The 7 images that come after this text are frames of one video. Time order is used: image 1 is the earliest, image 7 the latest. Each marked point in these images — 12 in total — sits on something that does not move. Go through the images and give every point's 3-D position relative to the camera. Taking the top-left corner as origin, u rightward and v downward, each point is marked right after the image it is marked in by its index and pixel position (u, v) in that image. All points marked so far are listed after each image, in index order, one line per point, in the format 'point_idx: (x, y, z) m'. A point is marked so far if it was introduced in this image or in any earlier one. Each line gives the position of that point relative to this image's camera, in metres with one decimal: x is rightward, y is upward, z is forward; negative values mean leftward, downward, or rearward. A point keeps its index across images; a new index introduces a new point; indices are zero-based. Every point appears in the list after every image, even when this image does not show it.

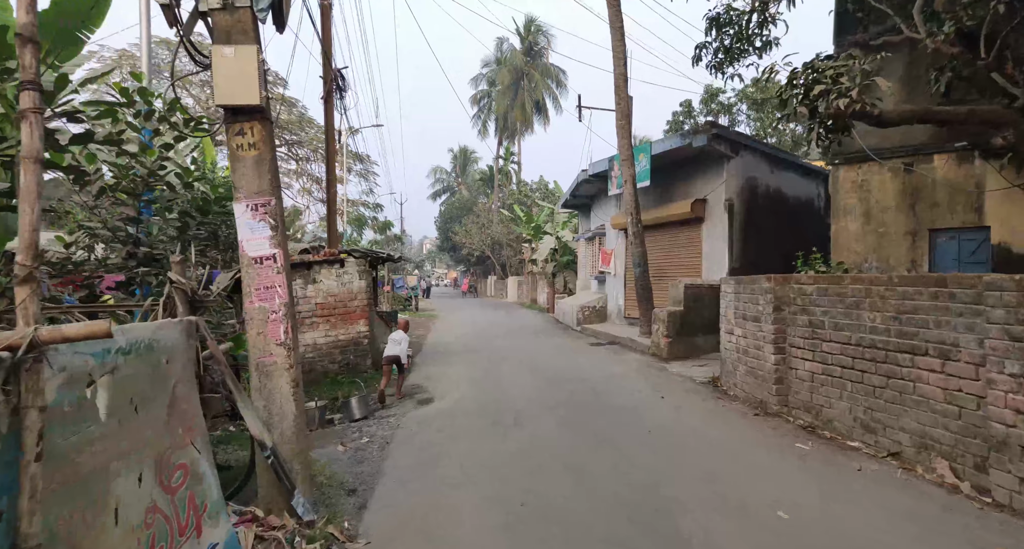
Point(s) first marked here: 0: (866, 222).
0: (+6.2, +0.9, +8.9) m
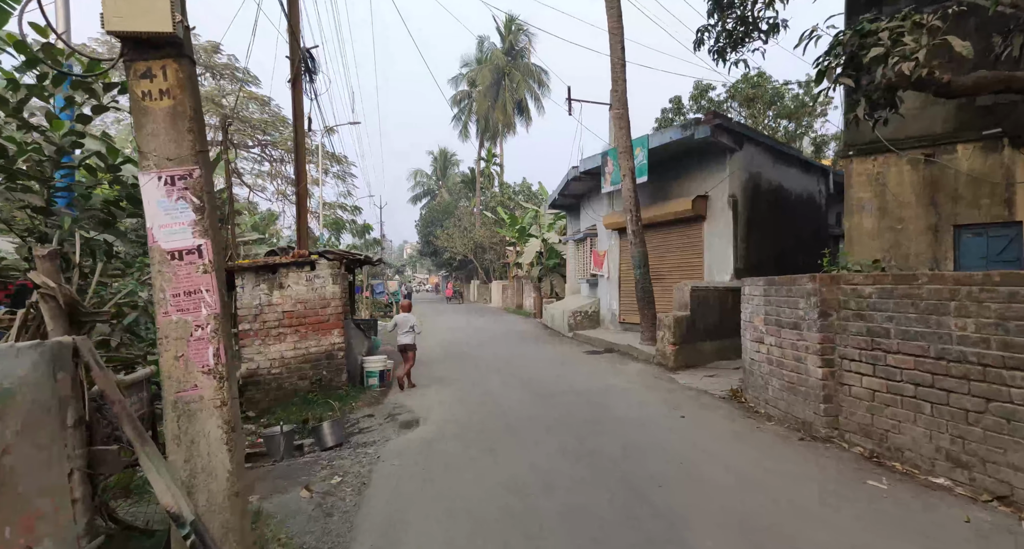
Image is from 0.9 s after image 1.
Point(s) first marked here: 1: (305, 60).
0: (+6.1, +0.9, +8.3) m
1: (-3.4, +3.6, +8.3) m
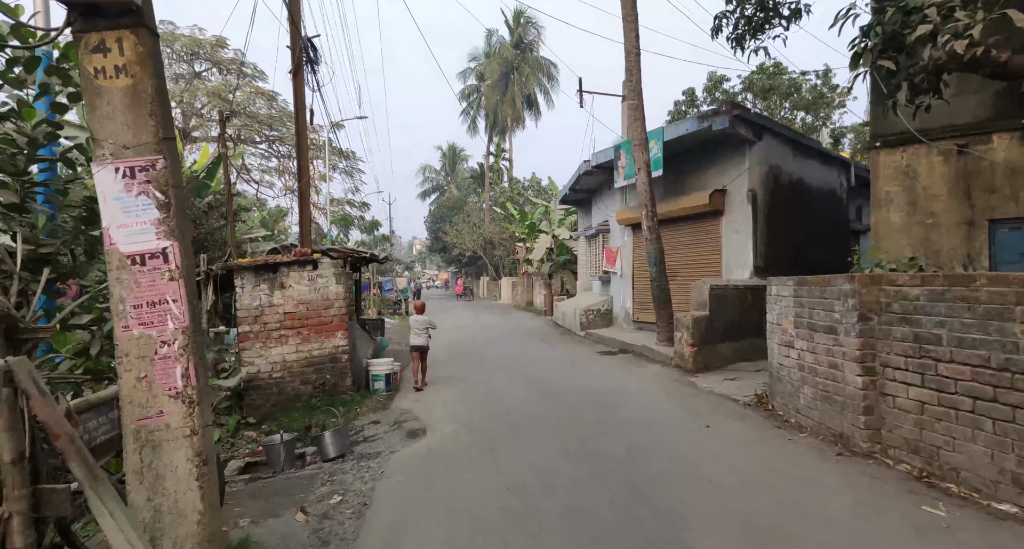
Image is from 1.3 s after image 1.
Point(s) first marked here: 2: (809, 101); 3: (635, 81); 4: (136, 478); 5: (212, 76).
0: (+6.3, +1.0, +7.9) m
1: (-3.3, +3.6, +8.0) m
2: (+10.6, +6.2, +17.9) m
3: (+2.3, +3.6, +9.4) m
4: (-1.5, -0.8, +1.9) m
5: (-11.4, +7.6, +19.2) m
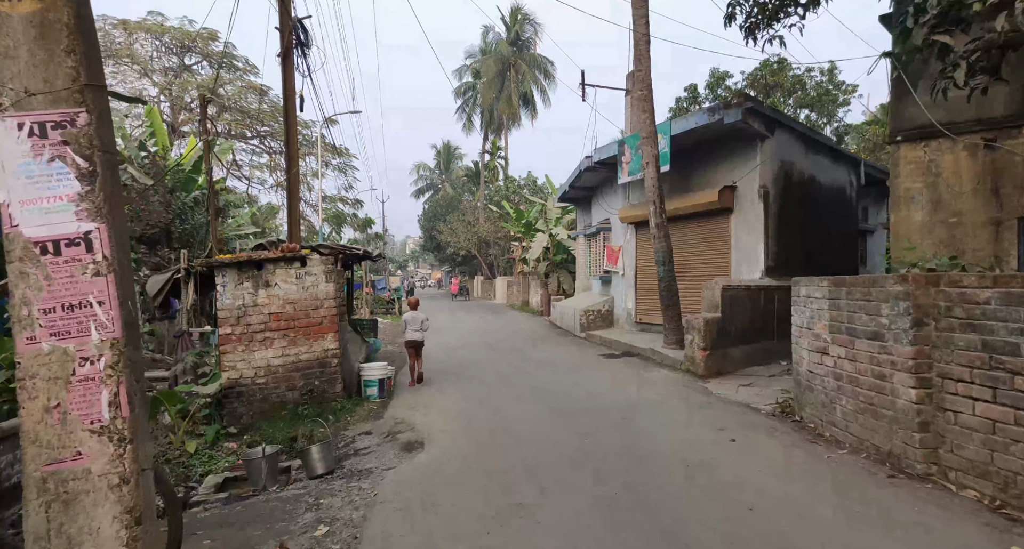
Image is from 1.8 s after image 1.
0: (+6.3, +1.0, +7.5) m
1: (-3.2, +3.6, +7.4) m
2: (+10.6, +6.2, +17.6) m
3: (+2.4, +3.6, +8.9) m
4: (-1.3, -0.8, +1.4) m
5: (-11.5, +7.6, +18.6) m
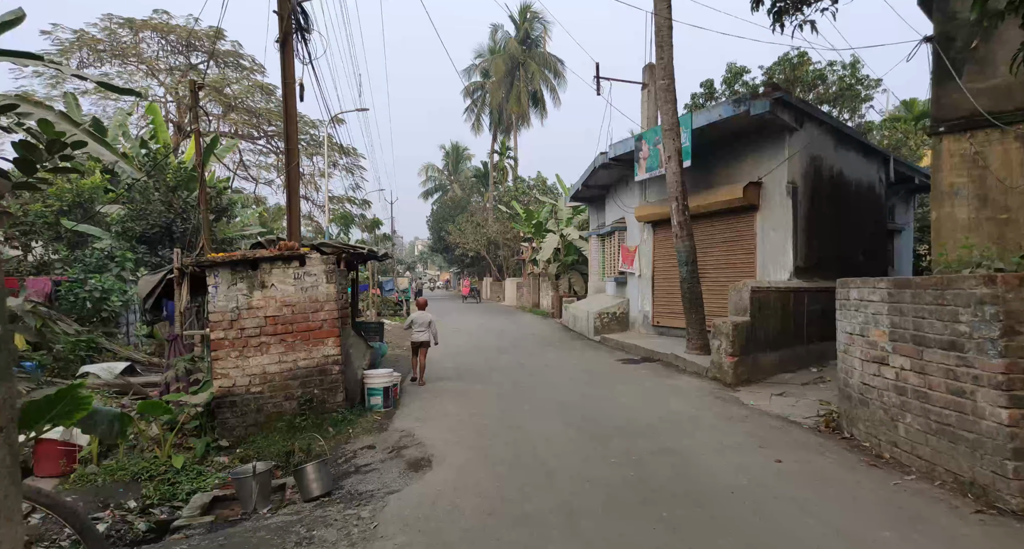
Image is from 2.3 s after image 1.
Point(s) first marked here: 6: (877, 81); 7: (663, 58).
0: (+6.5, +1.0, +6.9) m
1: (-3.0, +3.6, +7.0) m
2: (+10.9, +6.1, +16.9) m
3: (+2.6, +3.6, +8.4) m
4: (-1.2, -0.7, +0.9) m
5: (-11.1, +7.6, +18.3) m
6: (+12.0, +6.4, +16.5) m
7: (+2.5, +3.6, +8.4) m
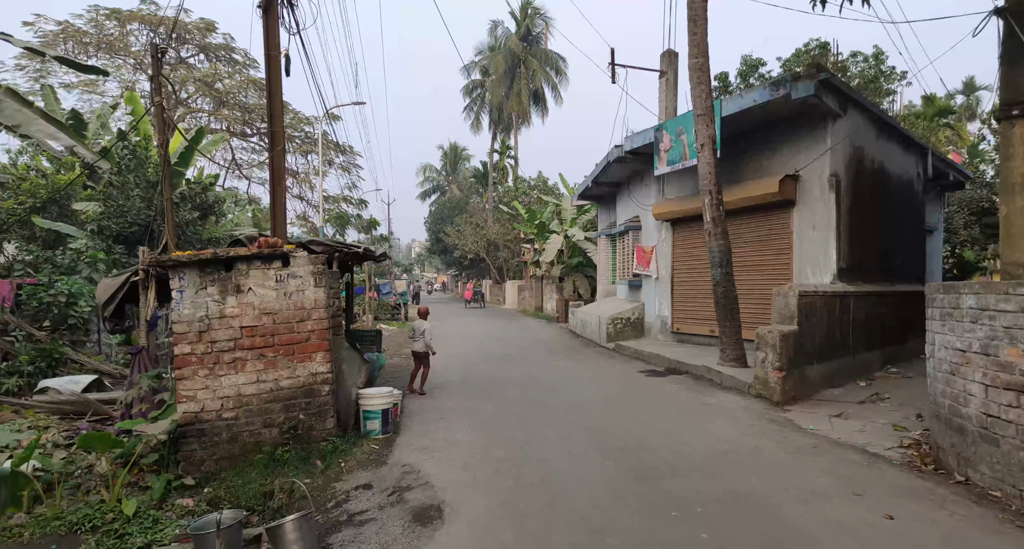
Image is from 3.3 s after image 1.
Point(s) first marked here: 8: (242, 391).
0: (+6.7, +0.9, +6.0) m
1: (-2.8, +3.6, +6.1) m
2: (+11.1, +6.0, +16.1) m
3: (+2.8, +3.6, +7.5) m
4: (-1.0, -0.7, 0.0) m
5: (-11.0, +7.5, +17.3) m
6: (+12.2, +6.3, +15.7) m
7: (+2.7, +3.6, +7.5) m
8: (-2.5, -1.1, +4.7) m
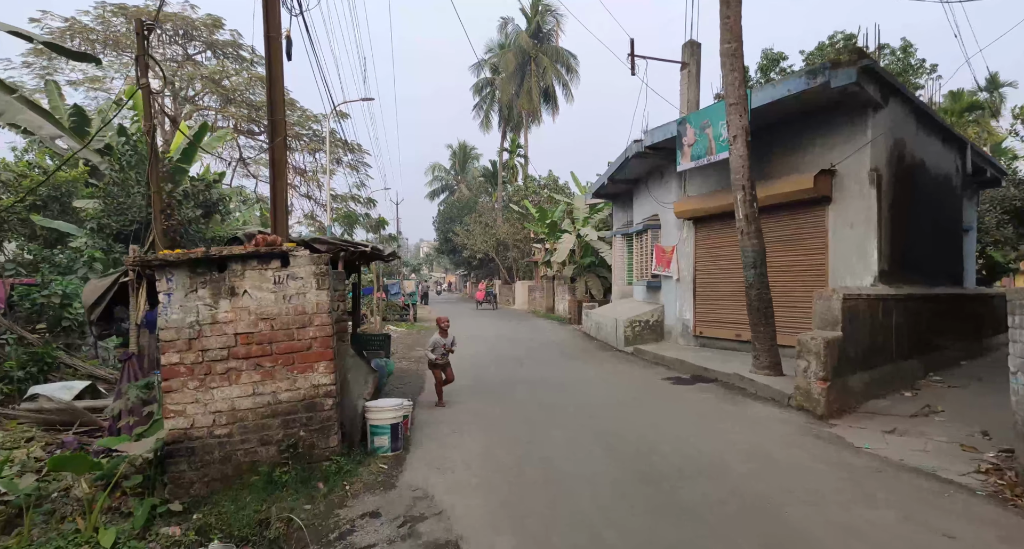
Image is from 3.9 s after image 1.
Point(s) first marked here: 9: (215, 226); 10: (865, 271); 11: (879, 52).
0: (+7.0, +0.9, +5.4) m
1: (-2.6, +3.6, +5.6) m
2: (+11.5, +6.0, +15.4) m
3: (+3.0, +3.6, +7.0) m
4: (-0.9, -0.8, -0.5) m
5: (-10.6, +7.6, +17.0) m
6: (+12.6, +6.3, +15.0) m
7: (+3.0, +3.6, +7.0) m
8: (-2.3, -1.1, +4.3) m
9: (-6.7, +1.1, +11.3) m
10: (+5.4, 0.0, +7.7) m
11: (+11.3, +6.9, +15.4) m
